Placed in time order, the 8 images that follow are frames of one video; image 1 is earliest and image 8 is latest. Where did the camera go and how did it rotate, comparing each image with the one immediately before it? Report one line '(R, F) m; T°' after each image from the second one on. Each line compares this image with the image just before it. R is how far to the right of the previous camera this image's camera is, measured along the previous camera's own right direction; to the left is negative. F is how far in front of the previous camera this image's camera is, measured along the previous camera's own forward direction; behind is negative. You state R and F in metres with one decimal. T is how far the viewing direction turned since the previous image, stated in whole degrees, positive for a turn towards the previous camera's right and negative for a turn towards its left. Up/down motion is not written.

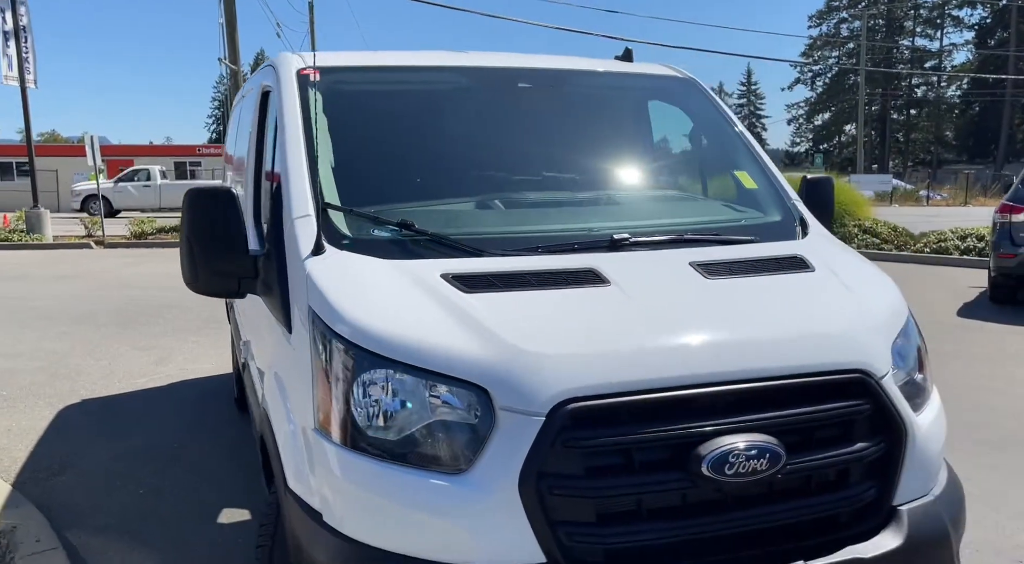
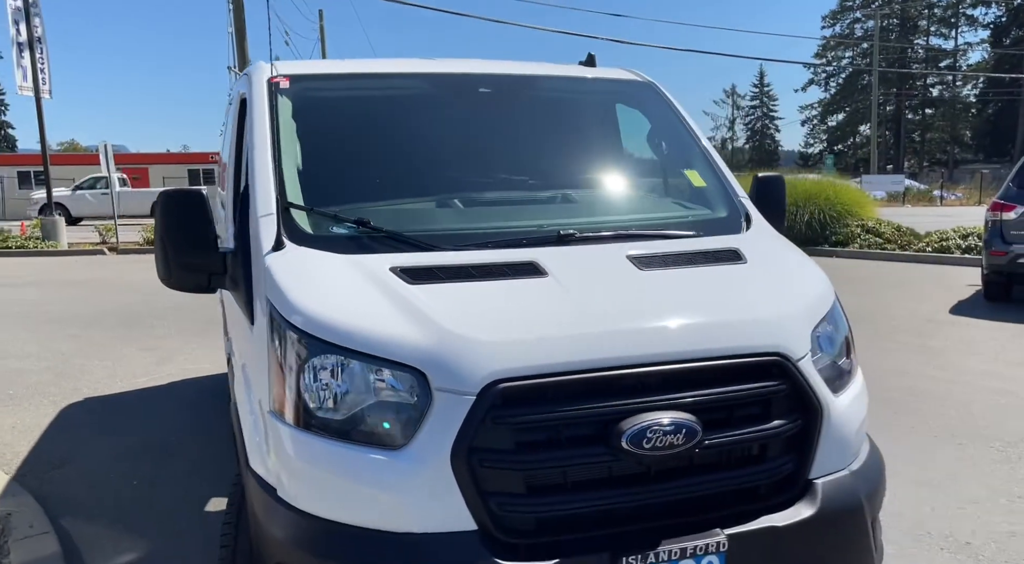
(+0.2, -0.2) m; -1°
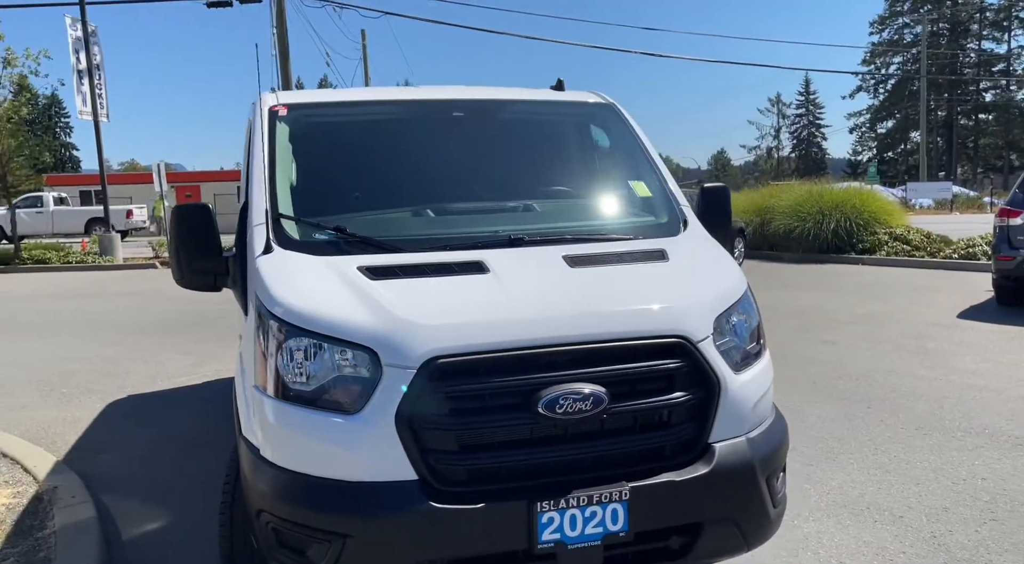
(+0.4, -0.4) m; -3°
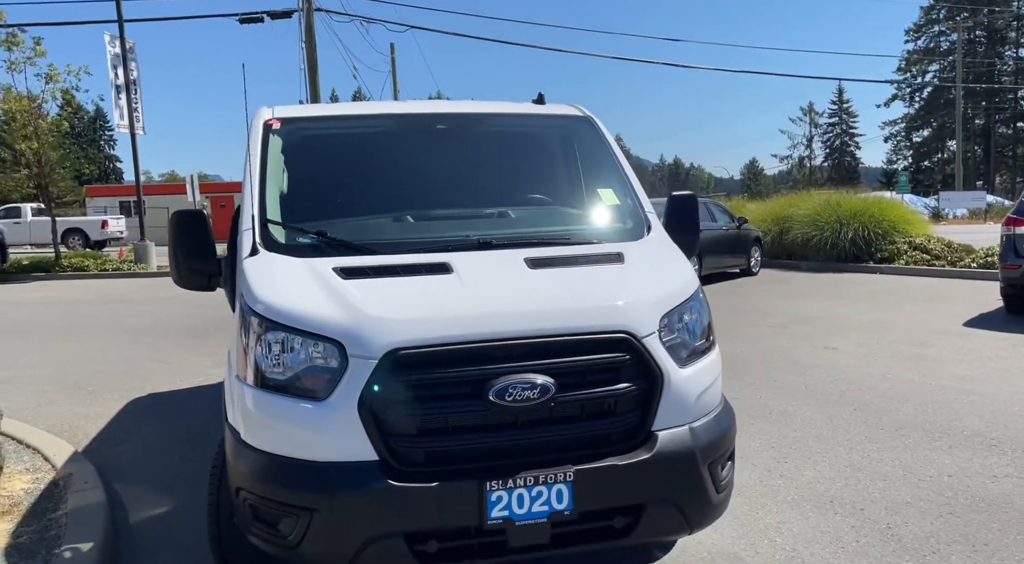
(+0.3, -0.2) m; -2°
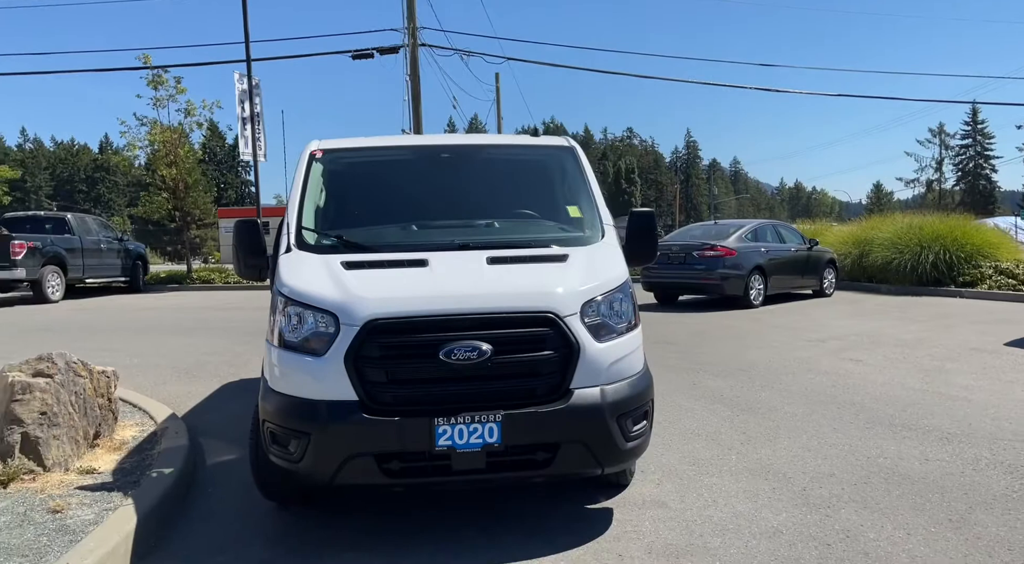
(+0.8, -0.9) m; -8°
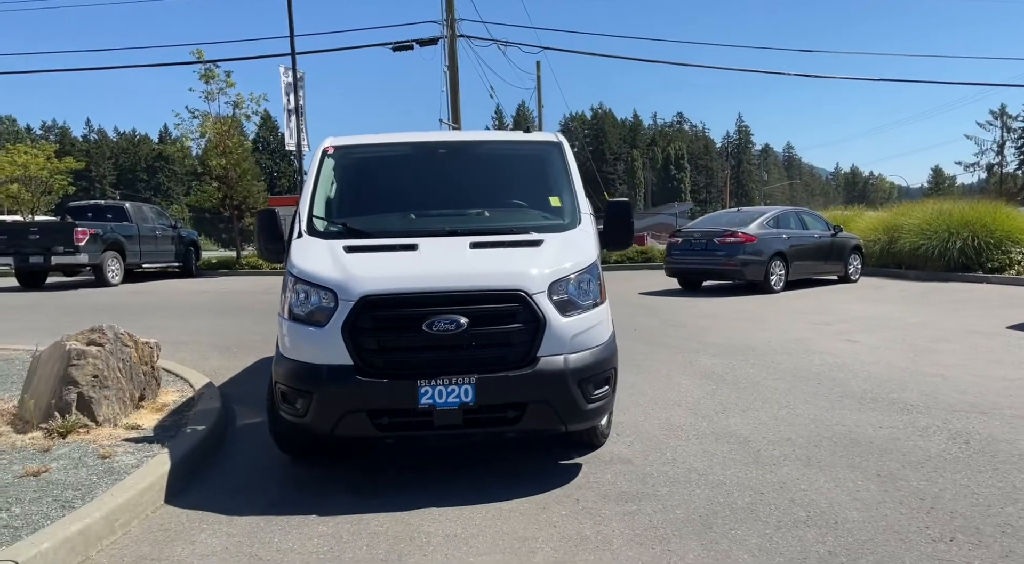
(+0.4, -0.6) m; -4°
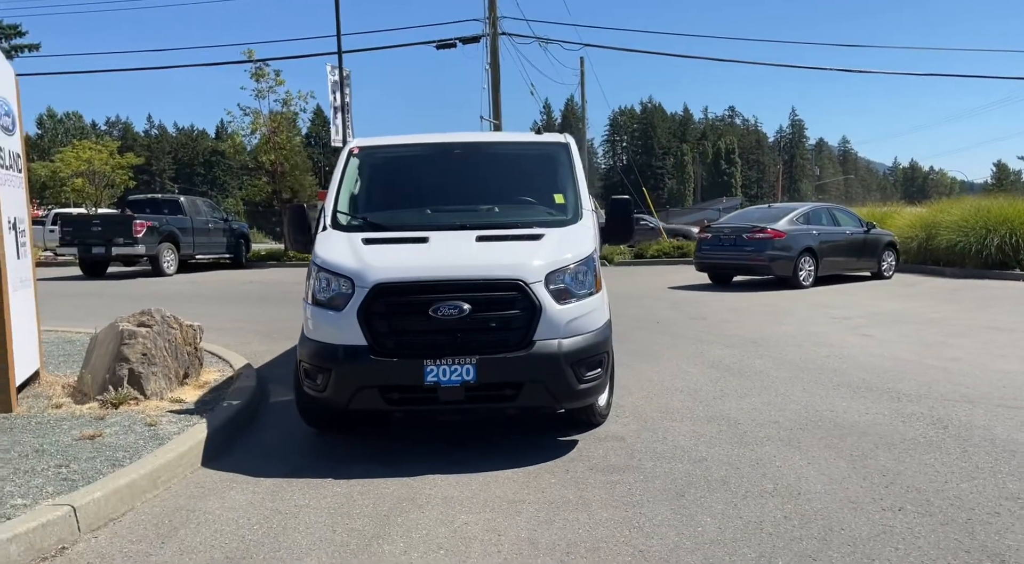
(+0.3, -0.4) m; -3°
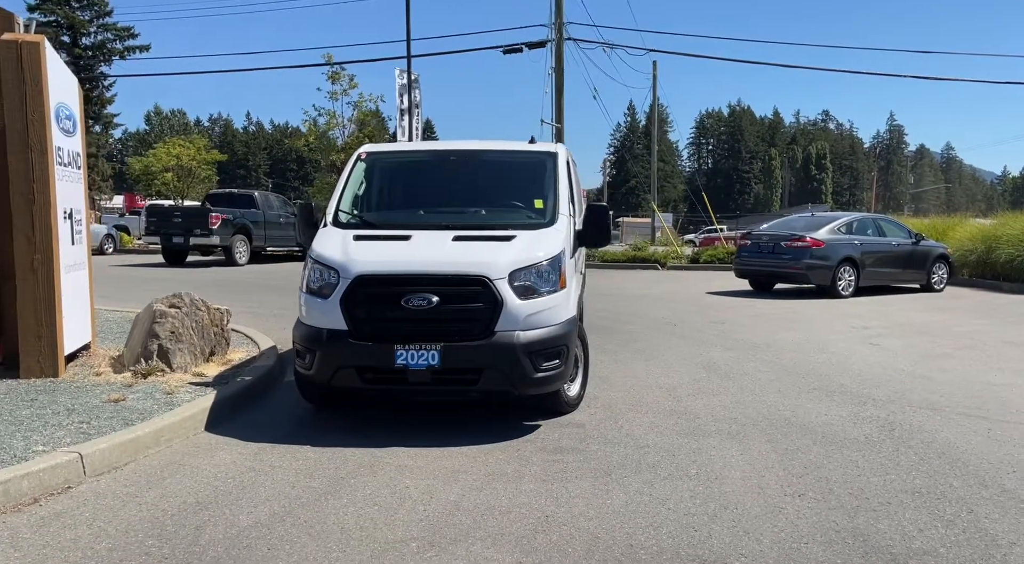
(+0.8, -0.5) m; -6°
